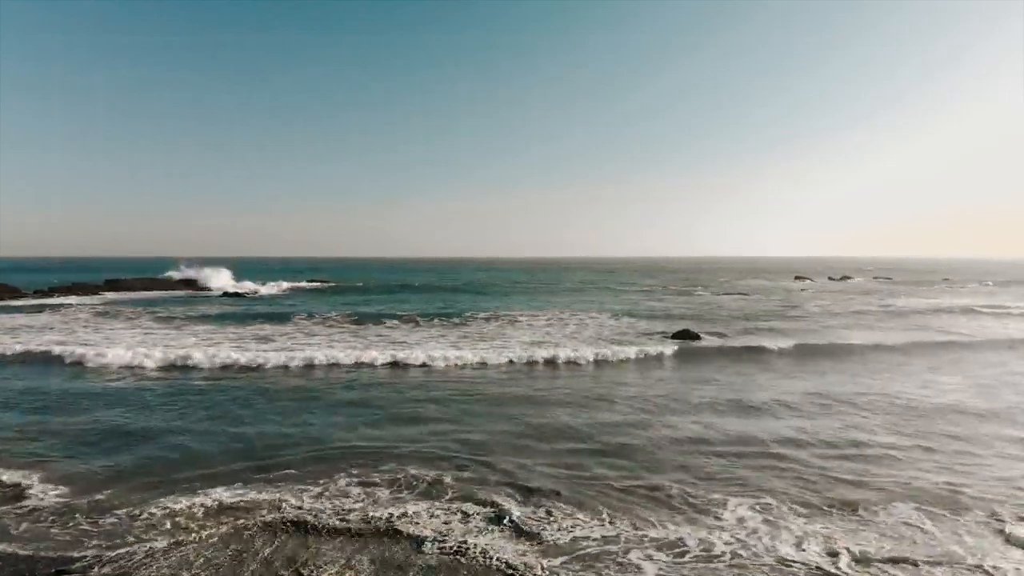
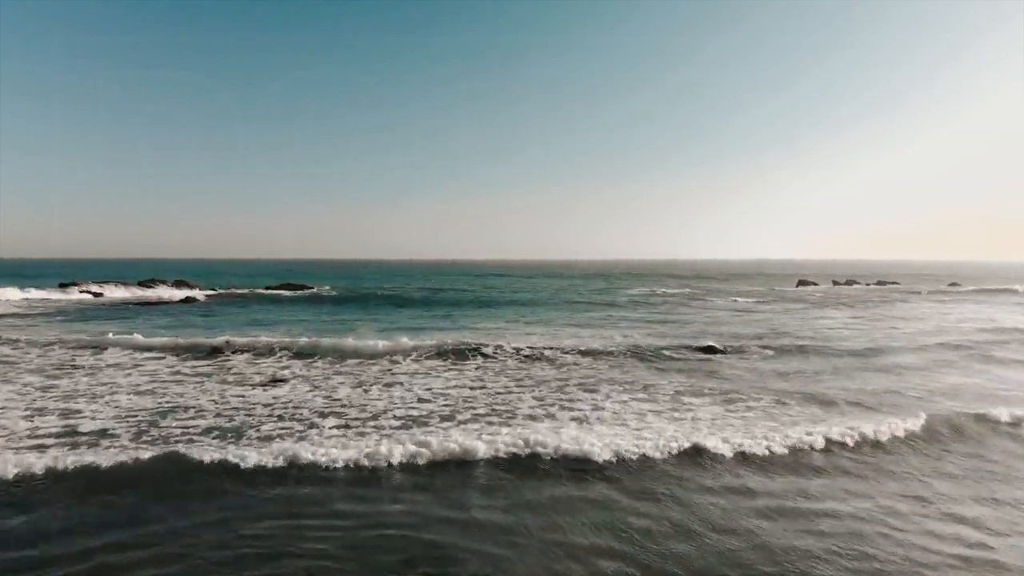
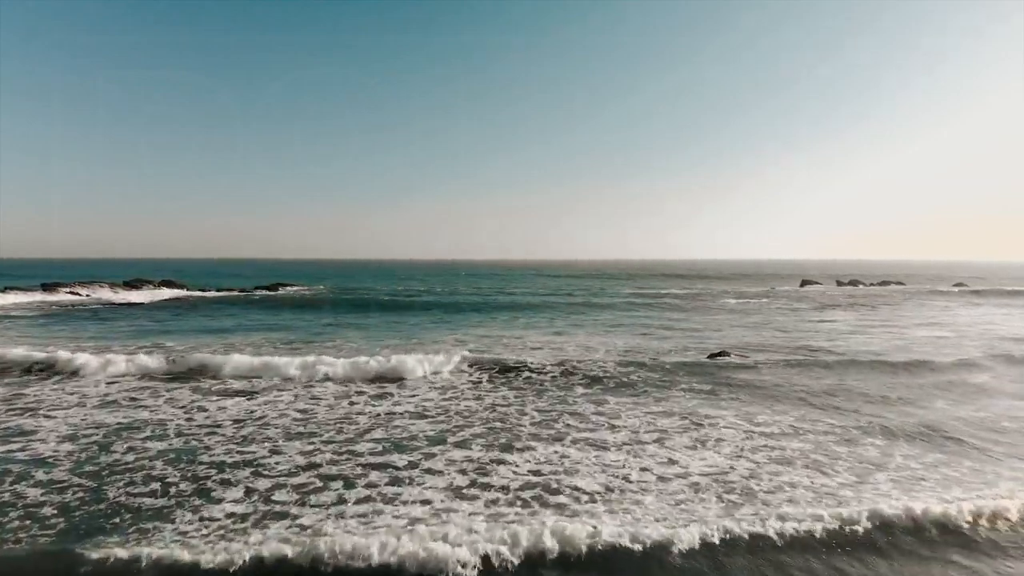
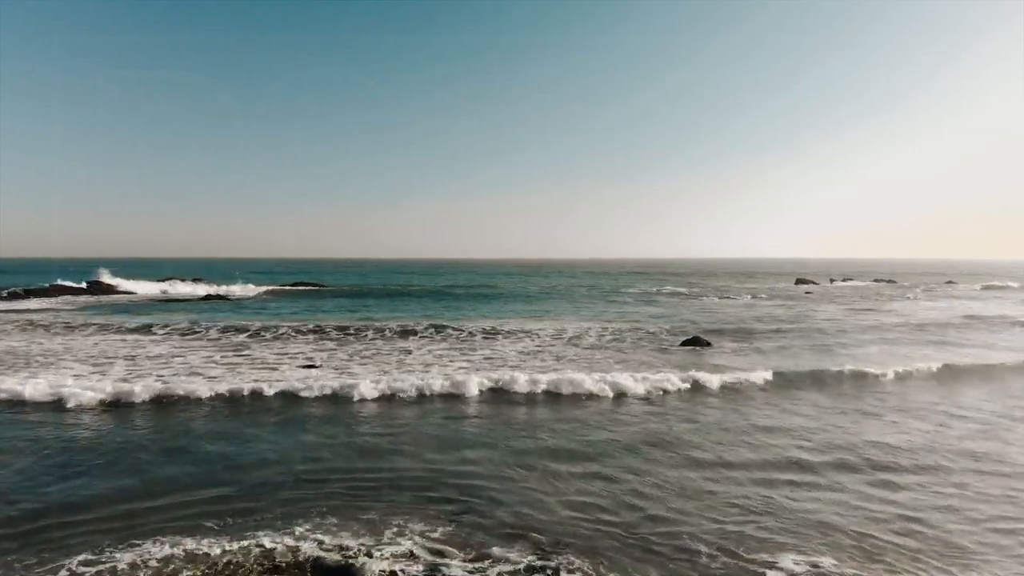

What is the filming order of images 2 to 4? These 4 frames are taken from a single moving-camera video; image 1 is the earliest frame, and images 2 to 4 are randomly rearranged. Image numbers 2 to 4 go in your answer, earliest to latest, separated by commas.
4, 2, 3
